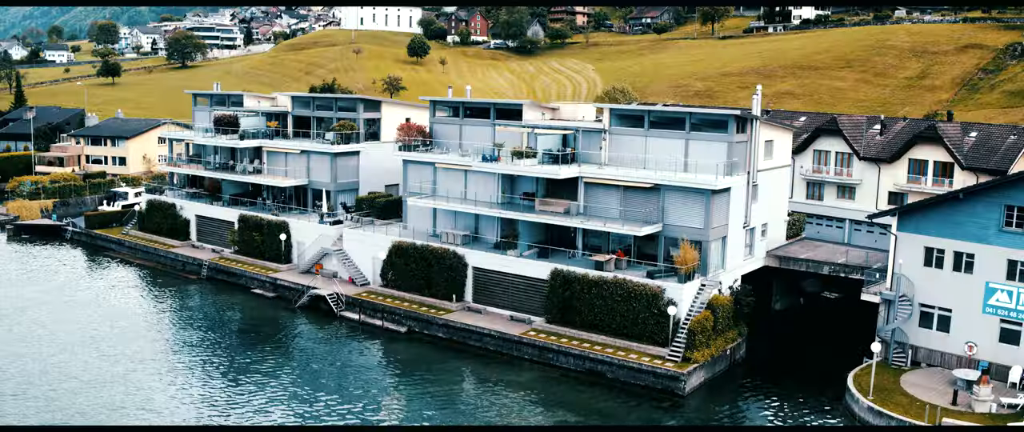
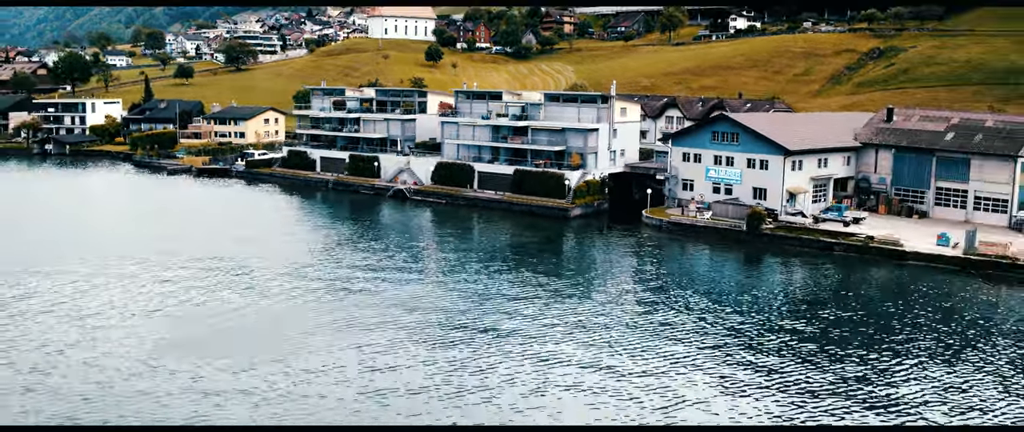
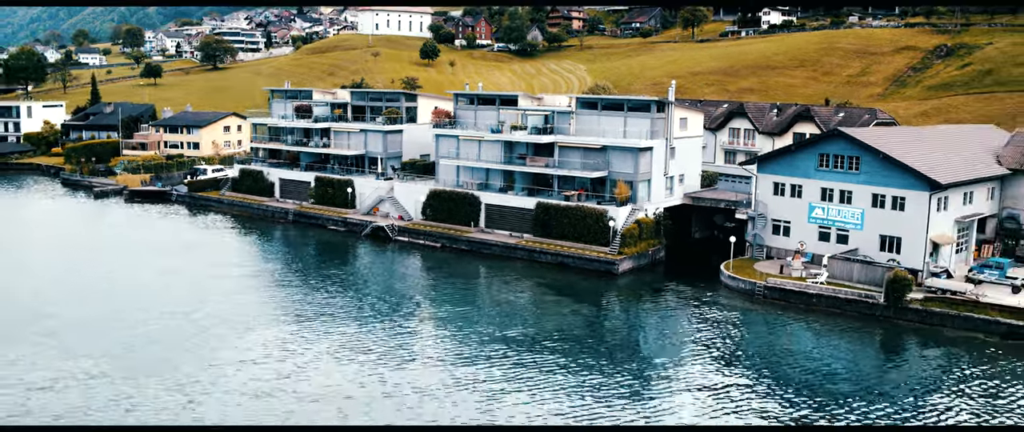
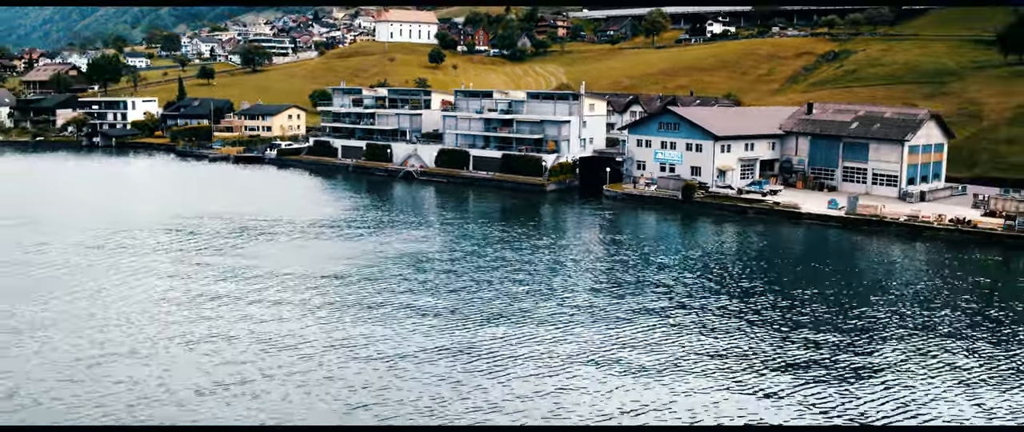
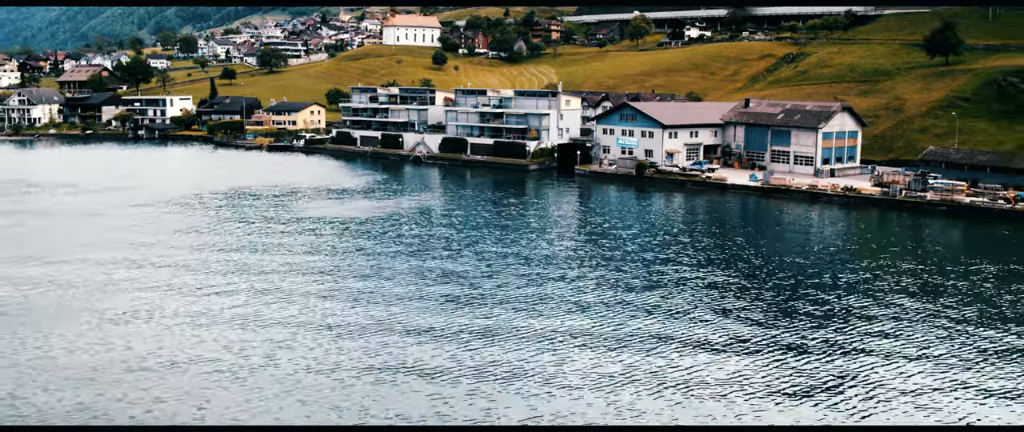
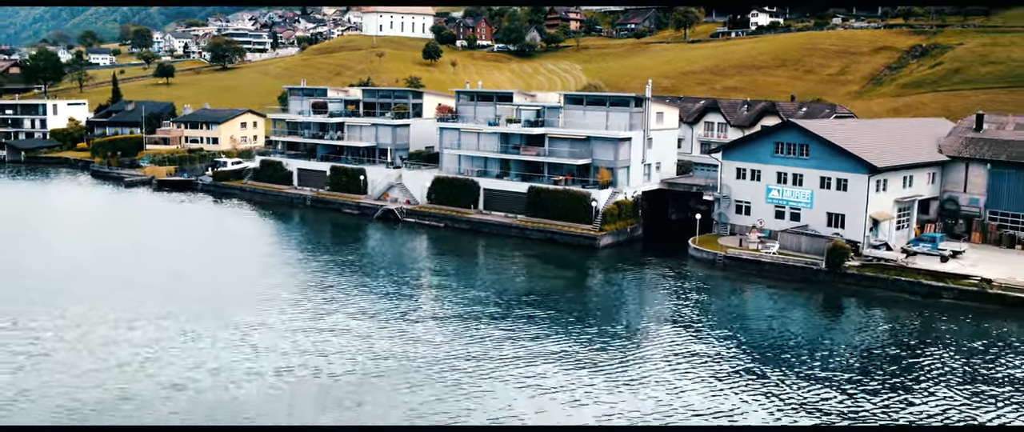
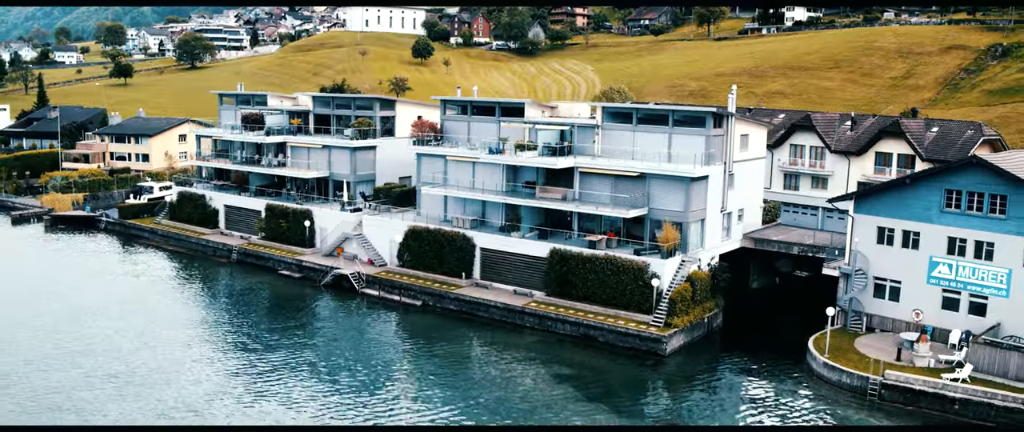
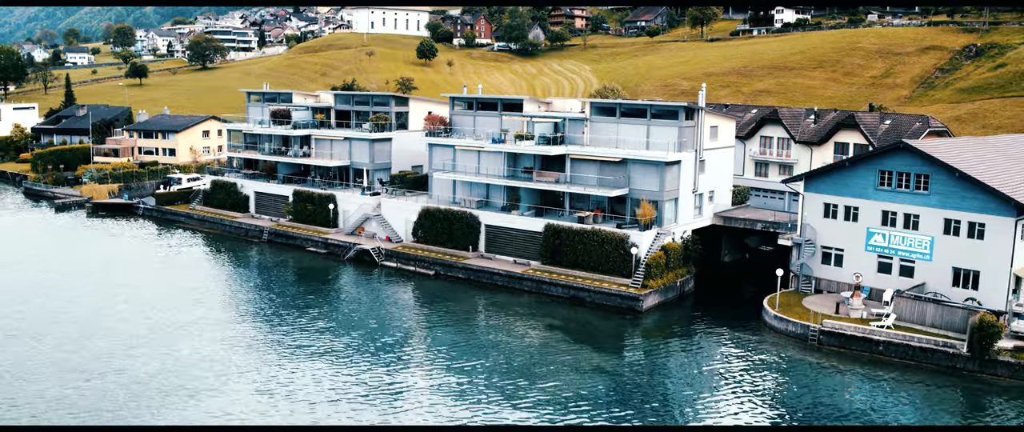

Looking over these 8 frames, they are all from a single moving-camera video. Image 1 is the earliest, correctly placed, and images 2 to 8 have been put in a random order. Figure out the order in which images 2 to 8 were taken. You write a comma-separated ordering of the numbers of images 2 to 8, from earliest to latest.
7, 8, 3, 6, 2, 4, 5
